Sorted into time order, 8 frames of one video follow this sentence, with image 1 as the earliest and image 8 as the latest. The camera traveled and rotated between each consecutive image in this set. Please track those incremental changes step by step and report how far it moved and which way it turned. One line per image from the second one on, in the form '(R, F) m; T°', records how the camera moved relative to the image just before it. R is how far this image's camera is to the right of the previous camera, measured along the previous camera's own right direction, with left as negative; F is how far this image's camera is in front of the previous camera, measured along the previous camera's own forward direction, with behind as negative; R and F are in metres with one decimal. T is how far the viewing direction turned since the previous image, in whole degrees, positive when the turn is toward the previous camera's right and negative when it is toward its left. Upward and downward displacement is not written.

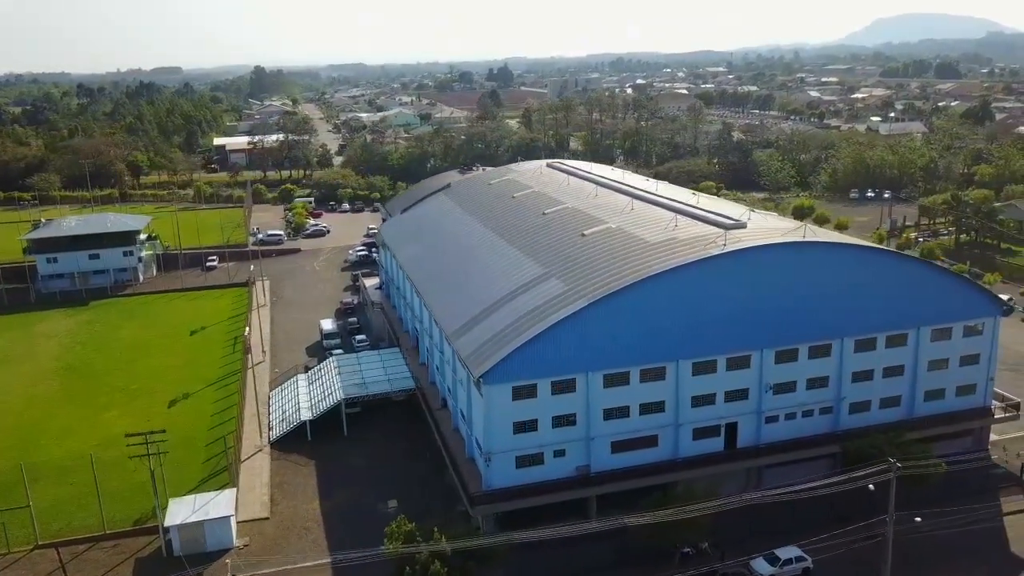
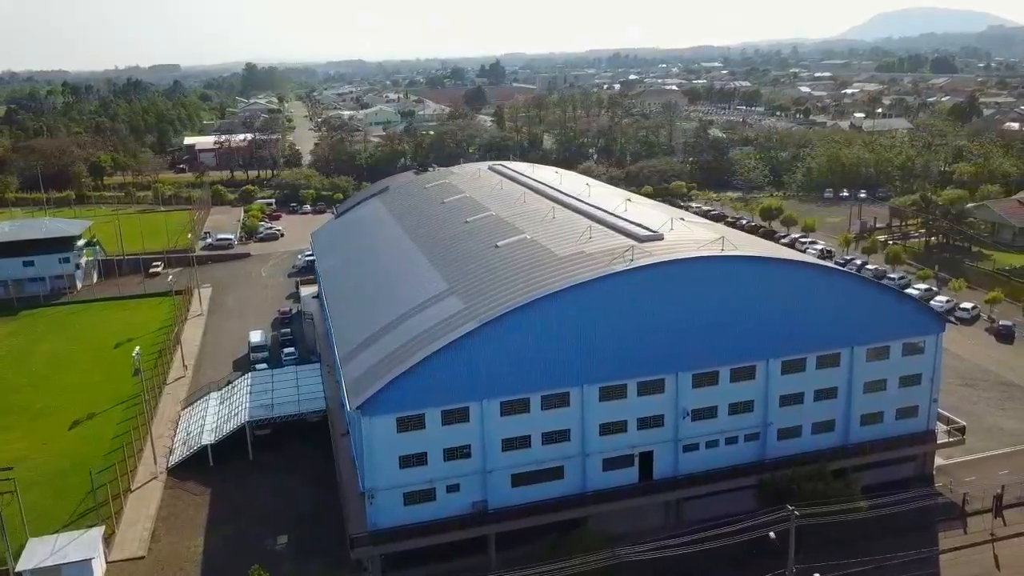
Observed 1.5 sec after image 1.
(+1.8, +1.2) m; 0°
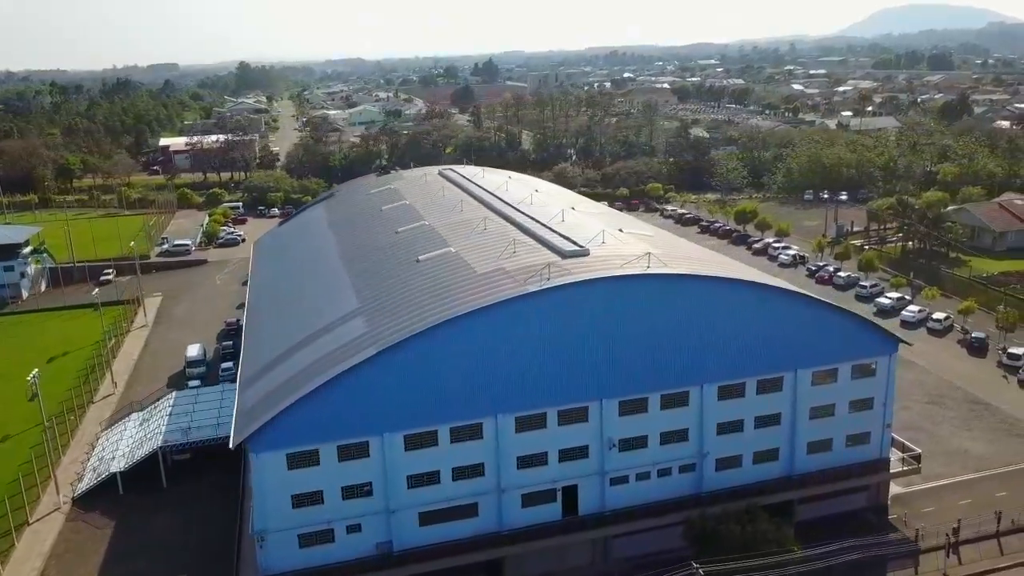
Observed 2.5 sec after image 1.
(+1.4, +1.1) m; 0°
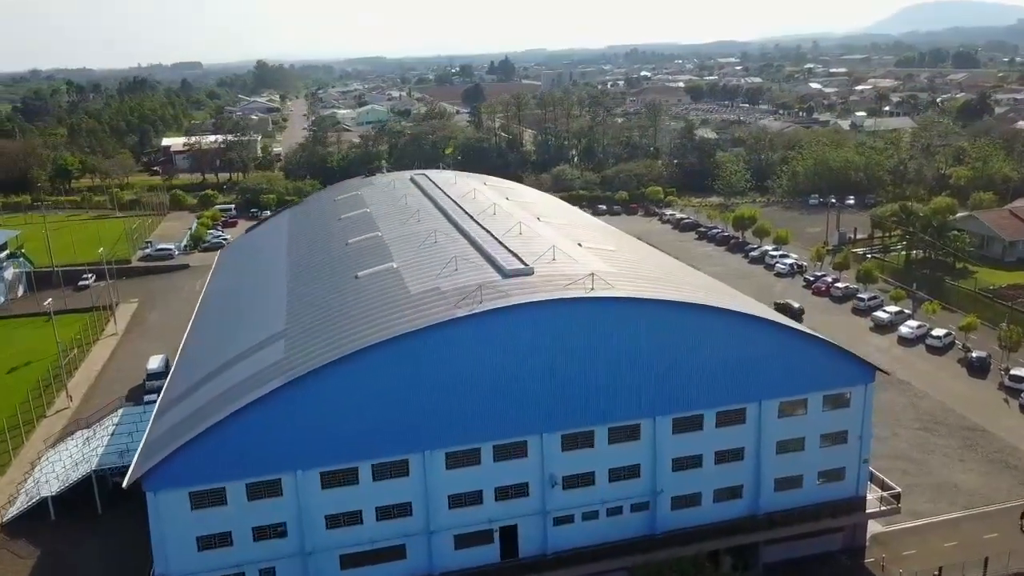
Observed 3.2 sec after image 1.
(+1.3, +1.1) m; -1°
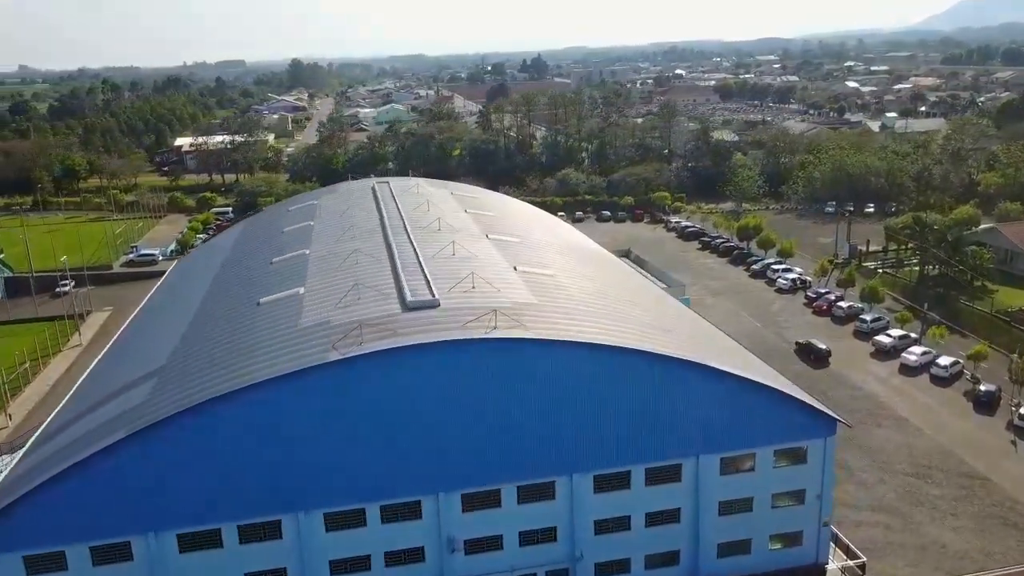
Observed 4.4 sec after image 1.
(+1.8, +1.5) m; -3°
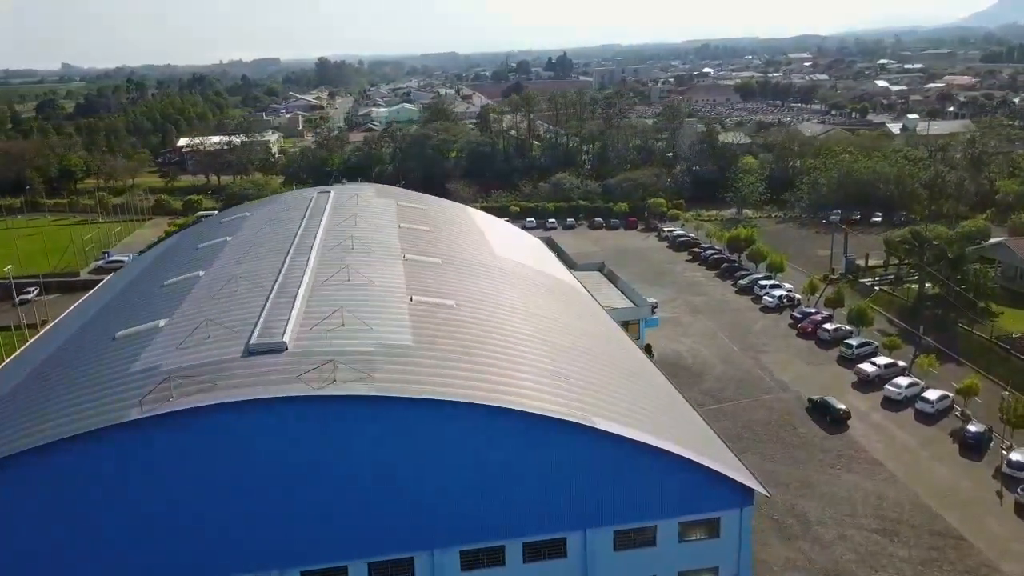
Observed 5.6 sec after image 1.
(+2.0, +1.5) m; -2°
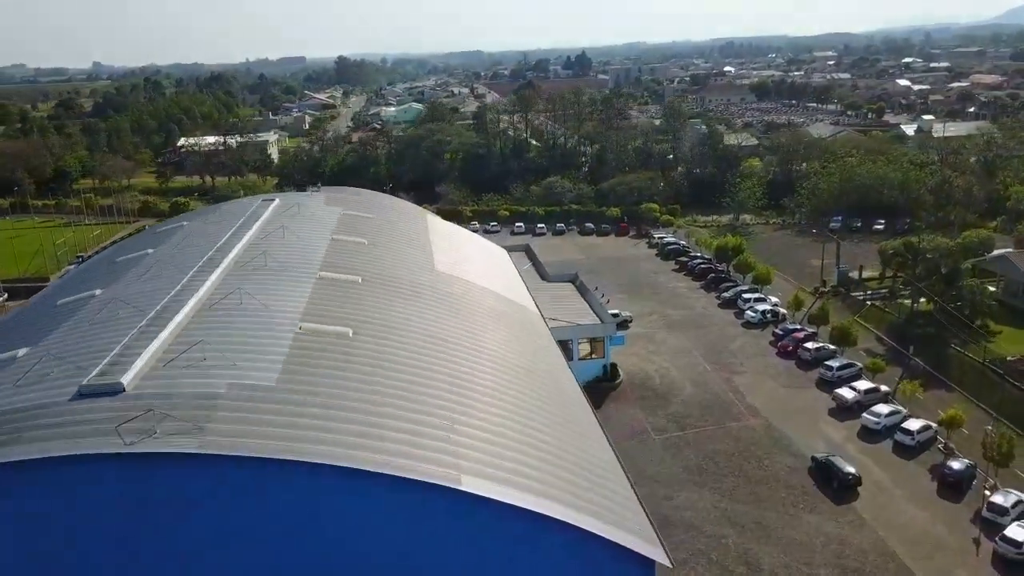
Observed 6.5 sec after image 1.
(+1.6, +1.2) m; -2°
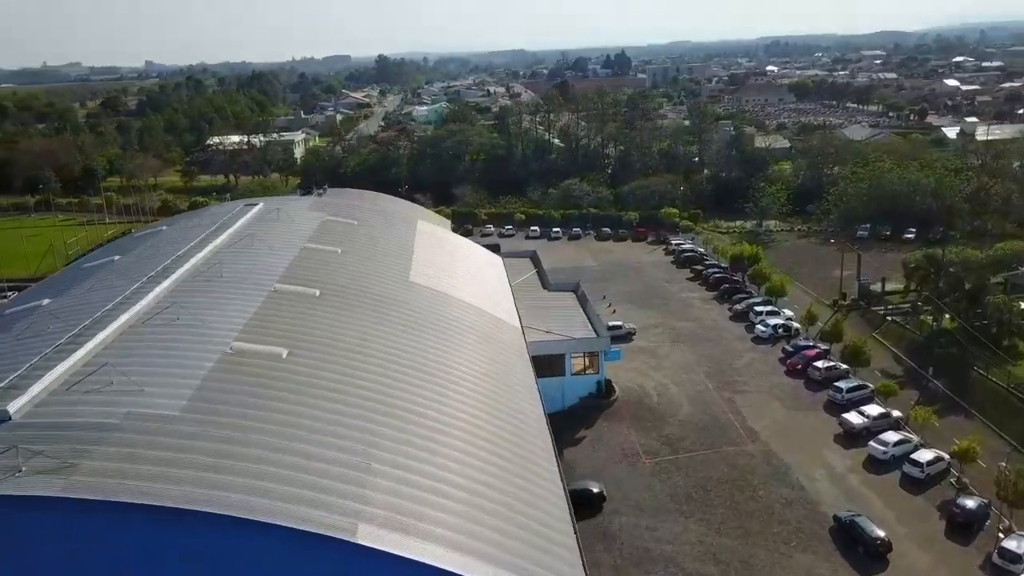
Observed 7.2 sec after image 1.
(+1.1, +0.9) m; -3°
